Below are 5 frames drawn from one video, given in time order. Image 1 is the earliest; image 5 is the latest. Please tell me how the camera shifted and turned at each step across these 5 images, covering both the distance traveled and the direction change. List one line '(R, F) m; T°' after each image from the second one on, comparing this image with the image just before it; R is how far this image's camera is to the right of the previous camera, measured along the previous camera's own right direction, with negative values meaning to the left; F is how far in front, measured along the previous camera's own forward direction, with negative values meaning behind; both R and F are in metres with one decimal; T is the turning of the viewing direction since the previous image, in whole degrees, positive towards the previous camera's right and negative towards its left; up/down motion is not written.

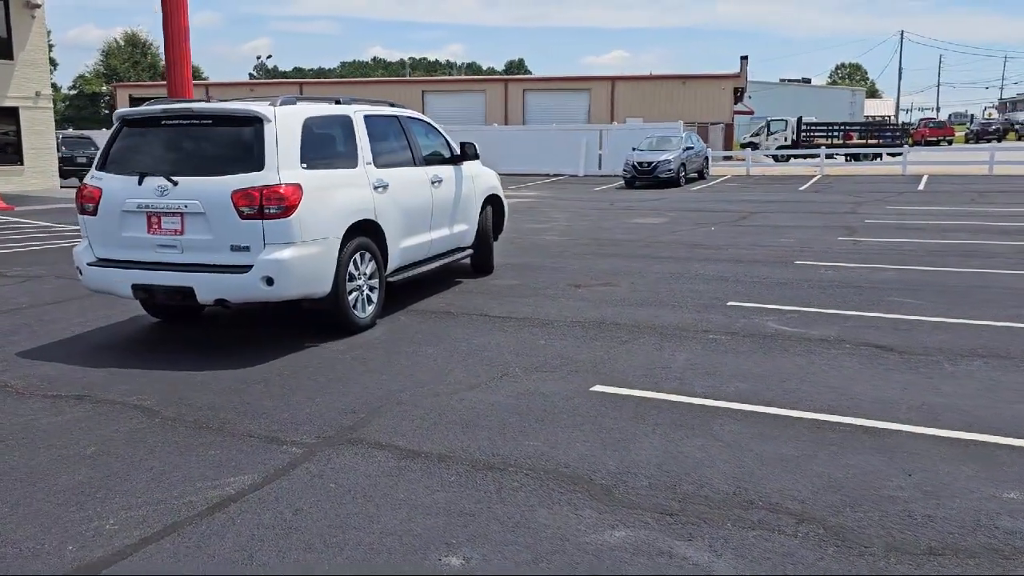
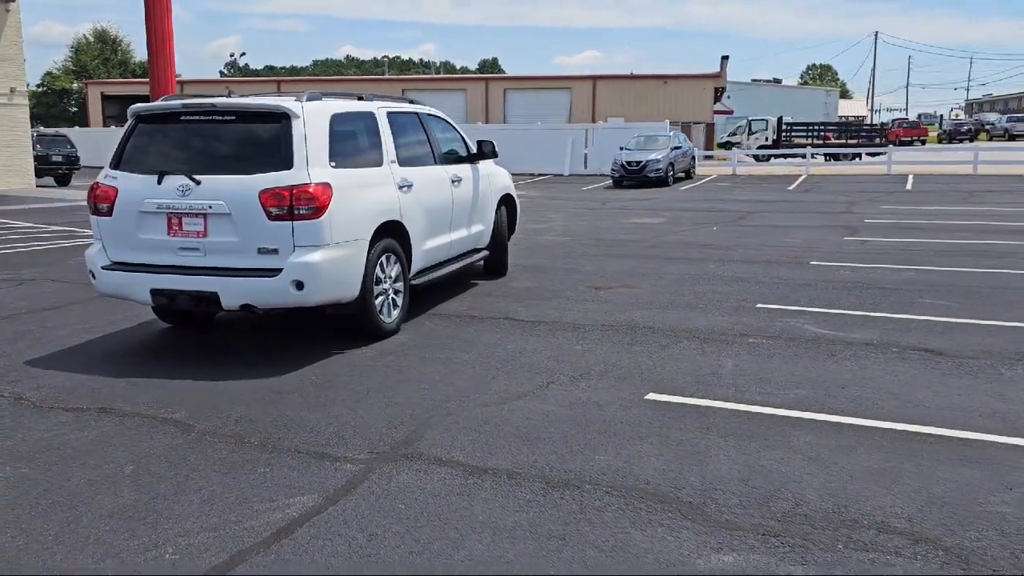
(-0.5, +0.3) m; +2°
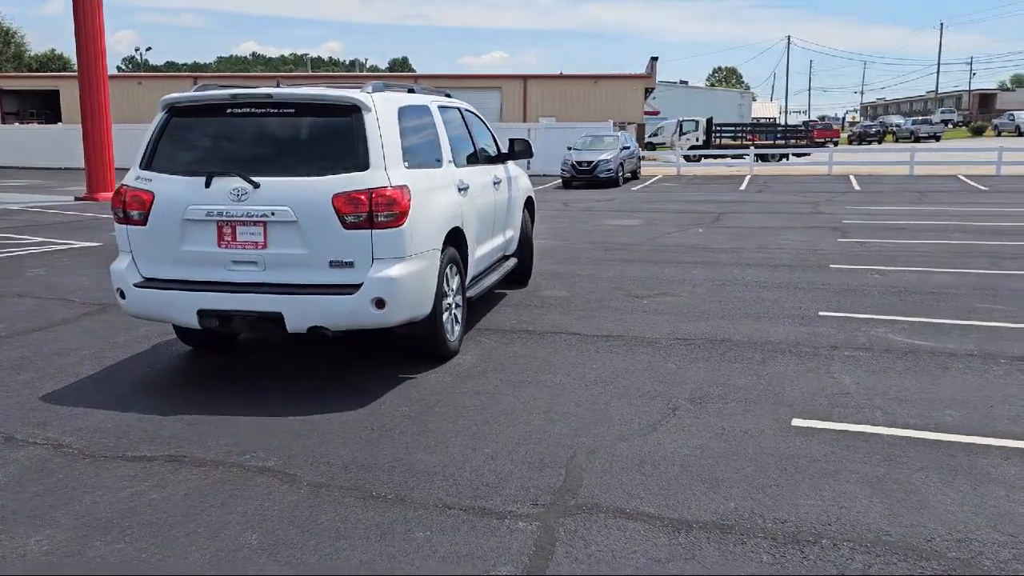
(-1.3, +0.8) m; +6°
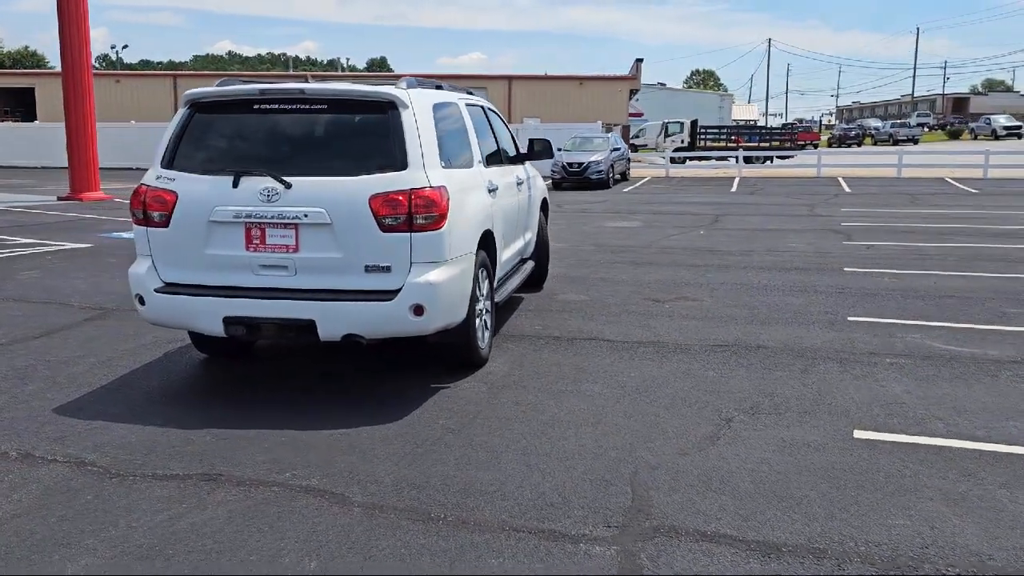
(-0.4, +0.3) m; +2°
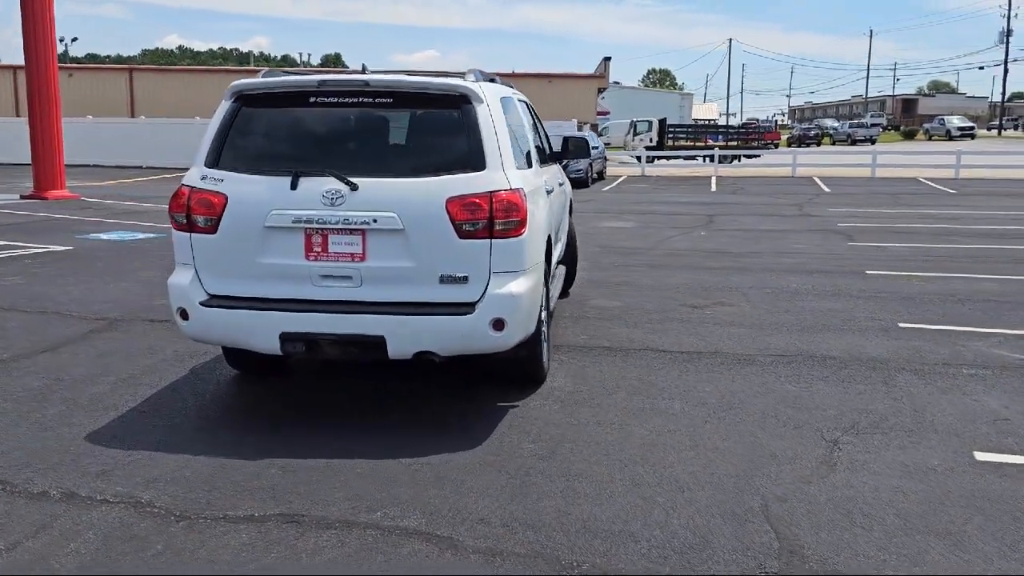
(-0.7, +0.5) m; +3°
